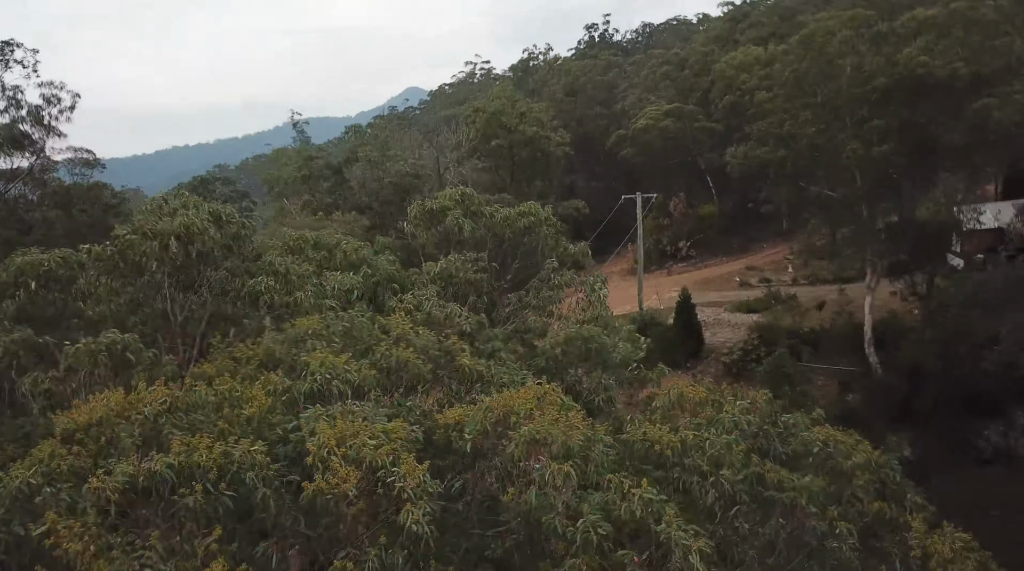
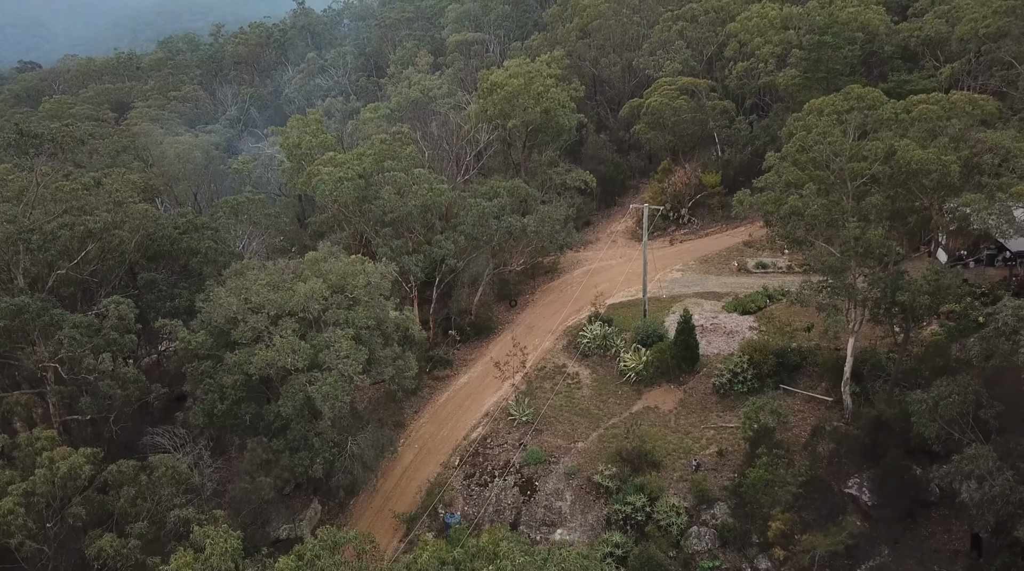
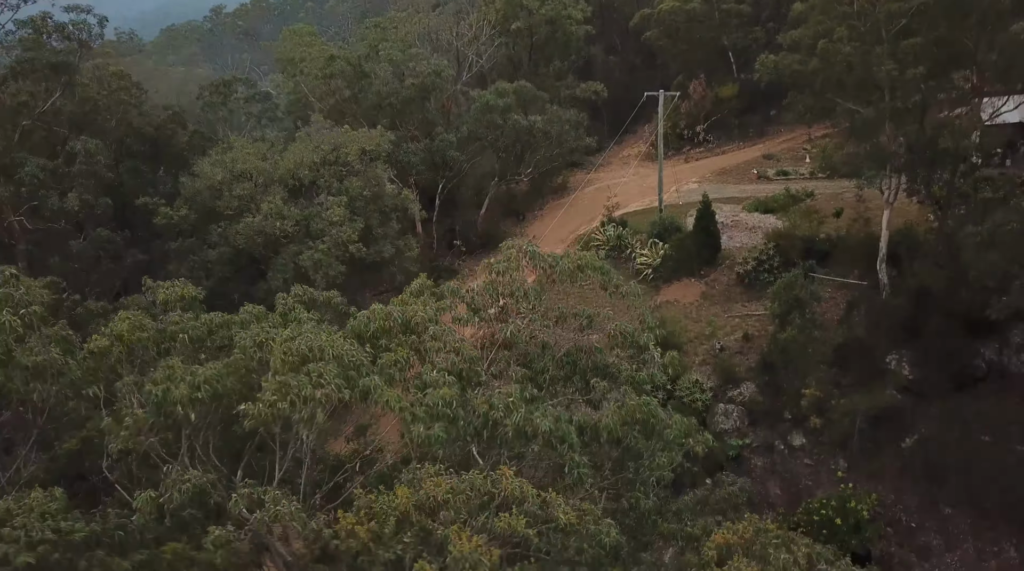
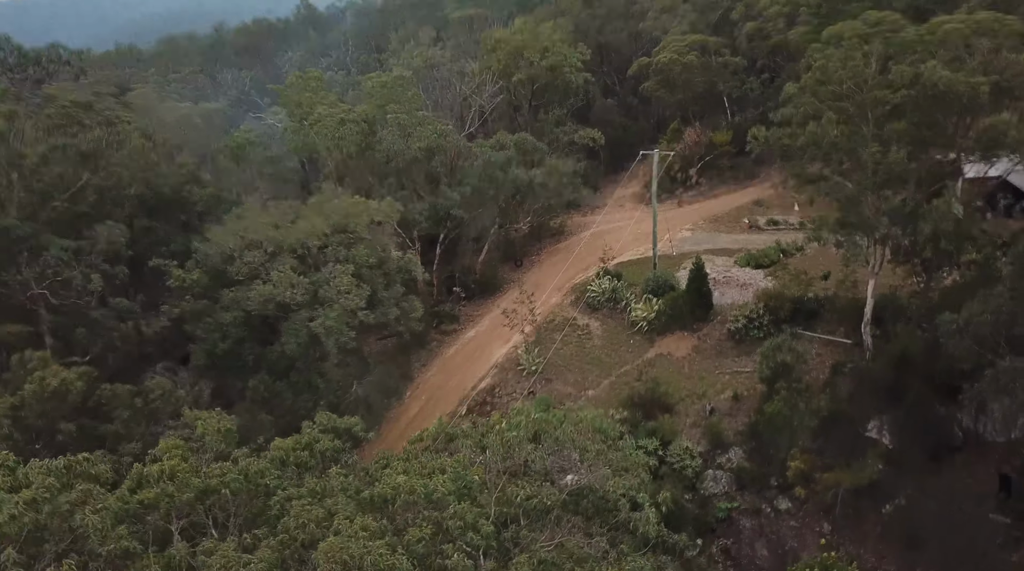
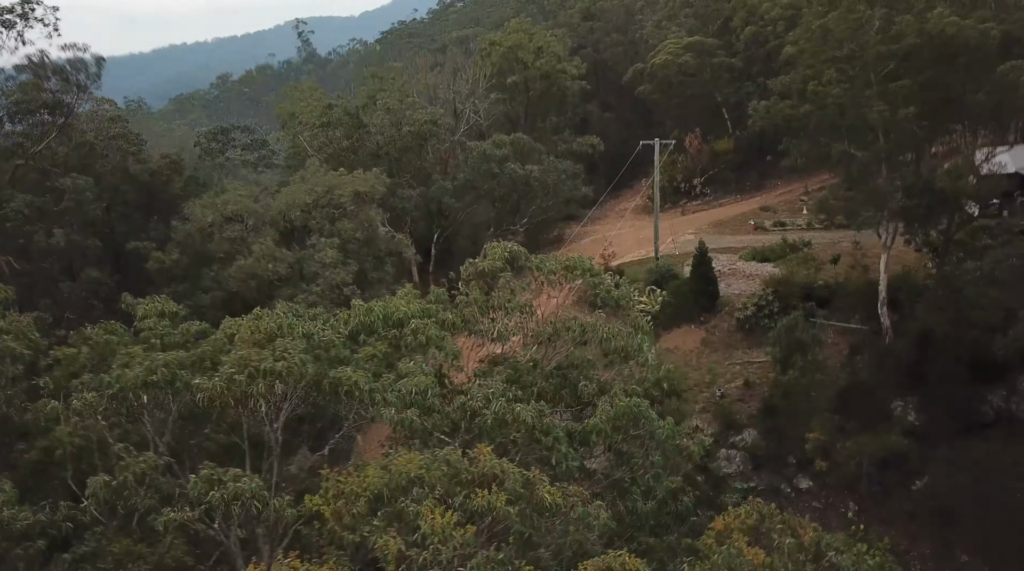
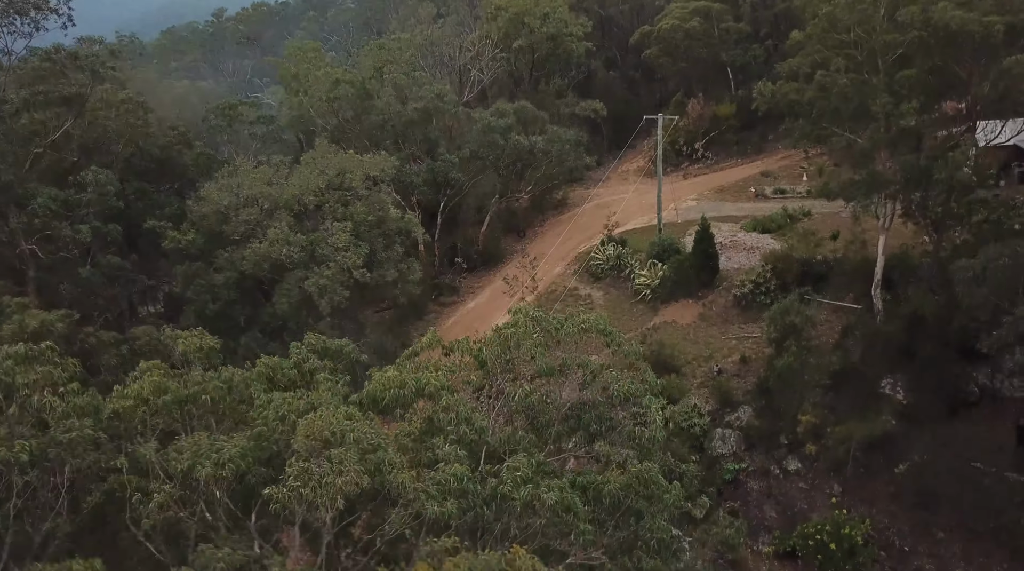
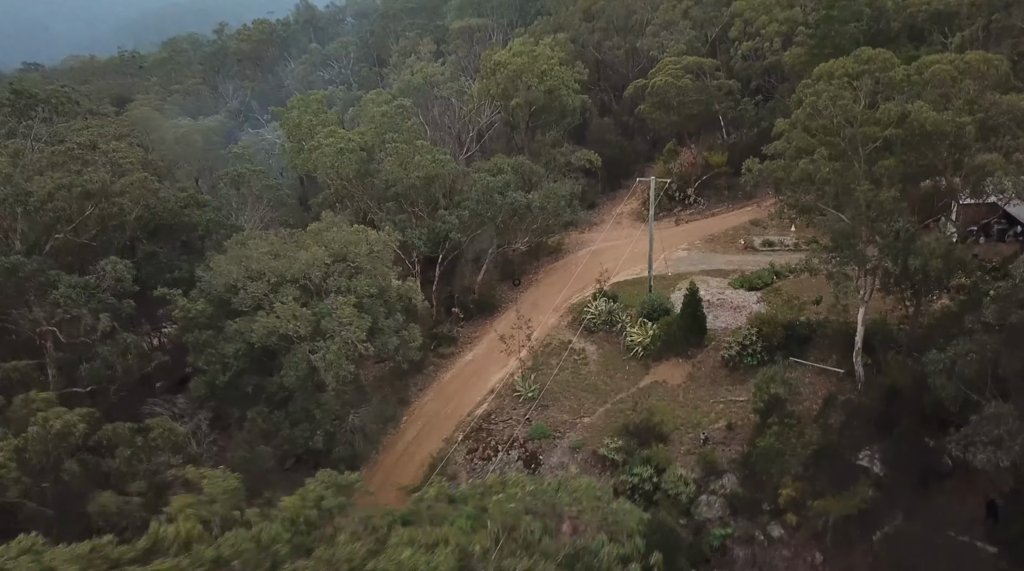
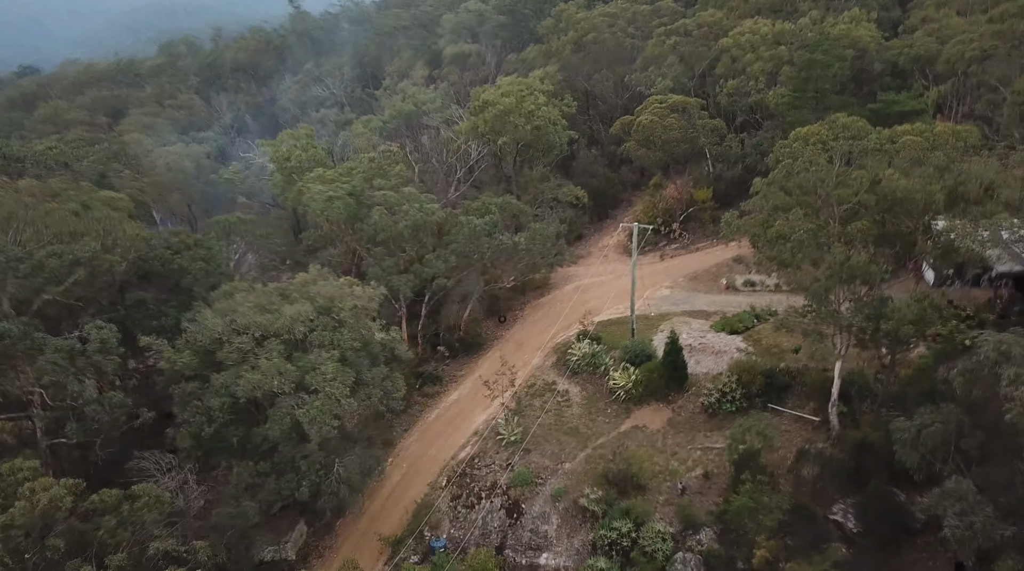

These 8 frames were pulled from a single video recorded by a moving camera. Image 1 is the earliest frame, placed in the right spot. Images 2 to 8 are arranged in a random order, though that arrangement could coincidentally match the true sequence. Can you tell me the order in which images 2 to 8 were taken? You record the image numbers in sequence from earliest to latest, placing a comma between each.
5, 3, 6, 4, 7, 2, 8
